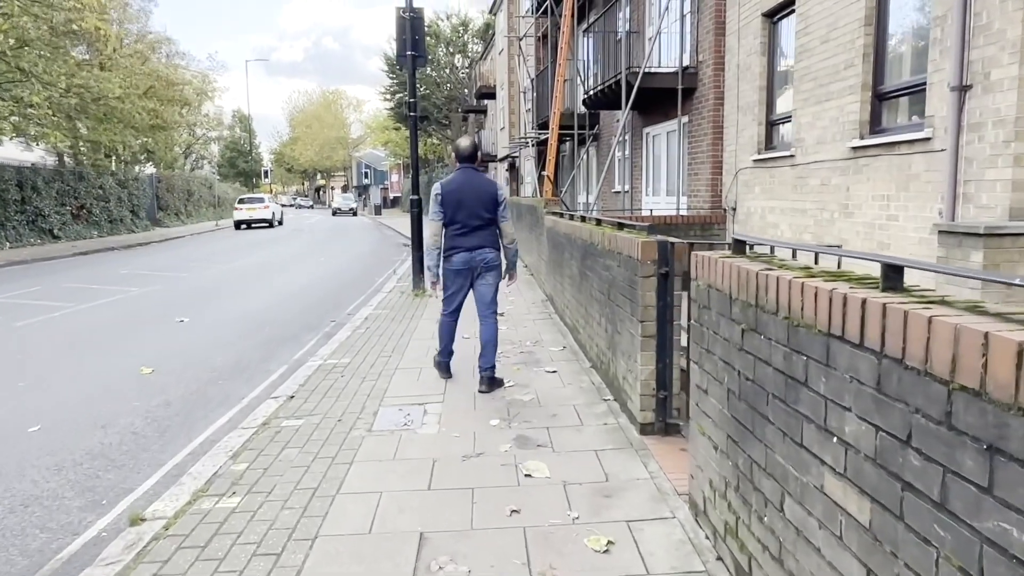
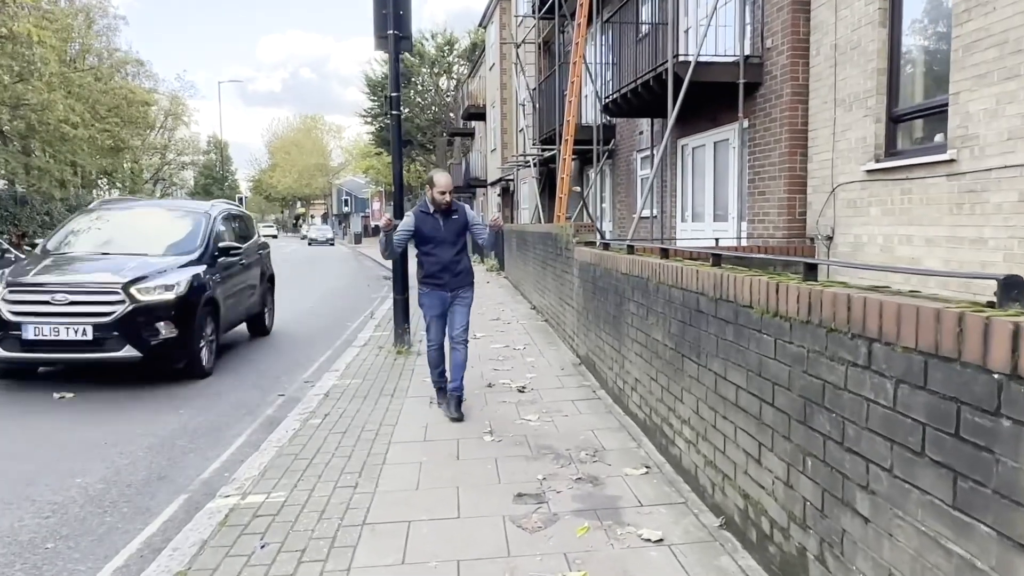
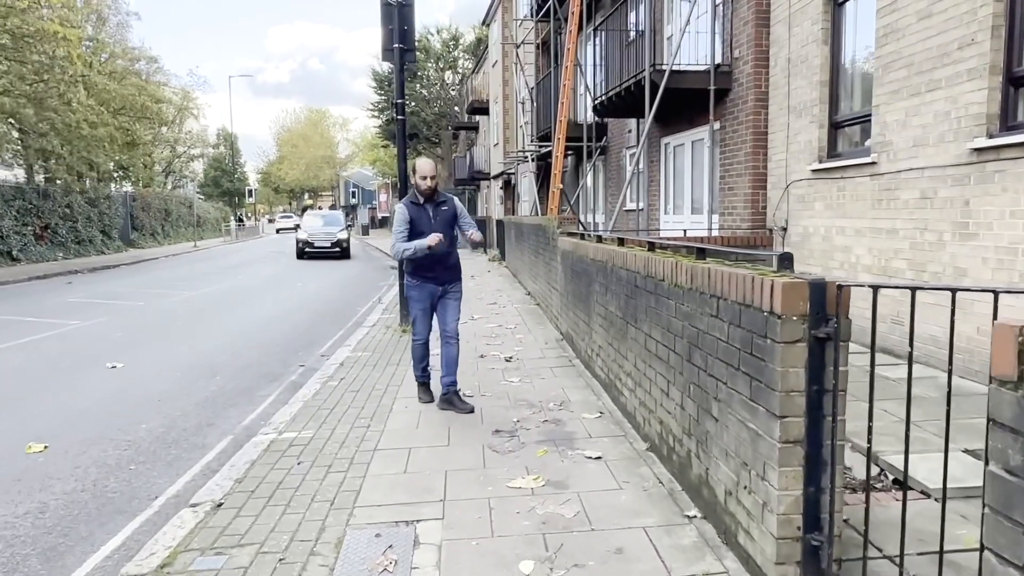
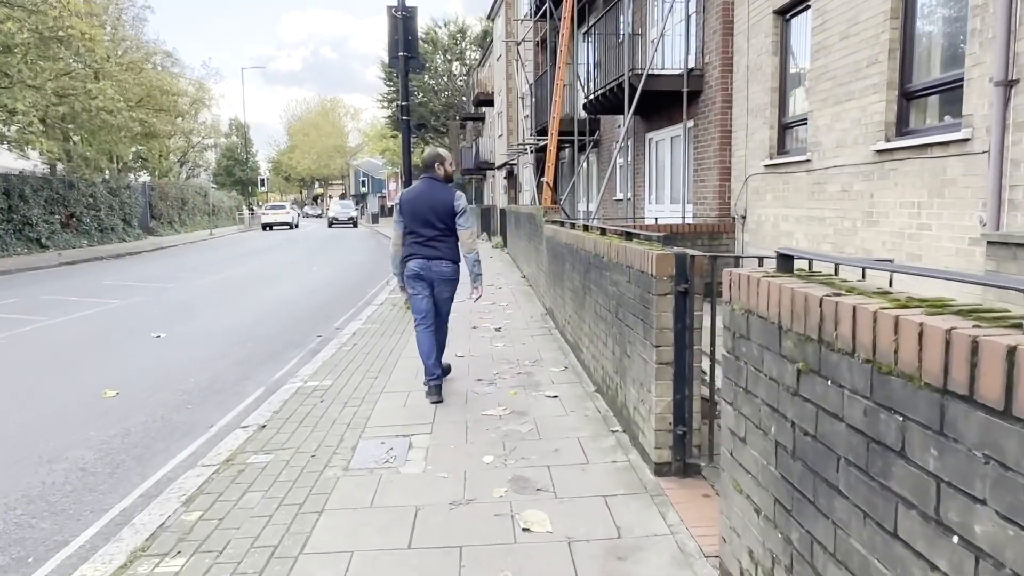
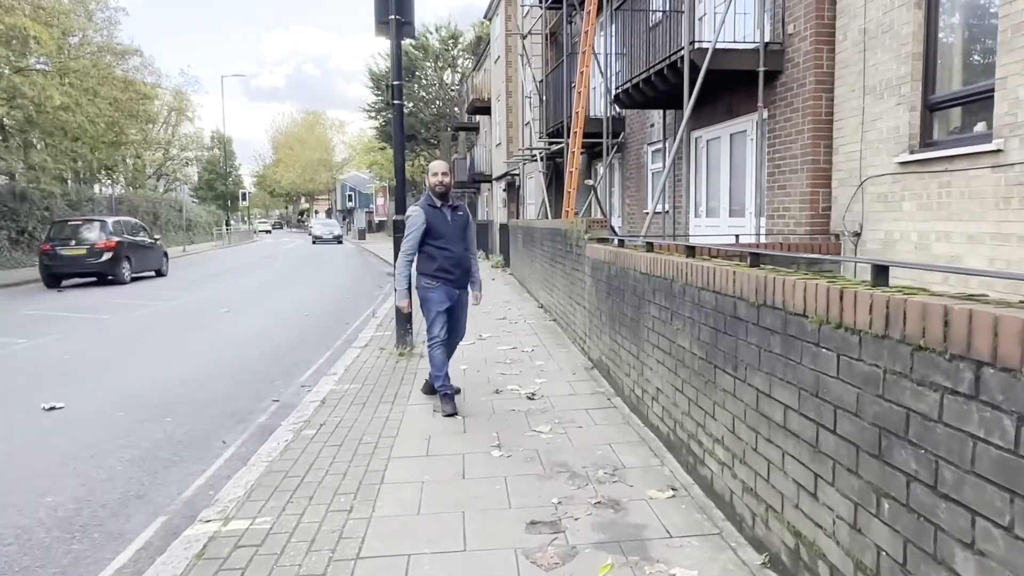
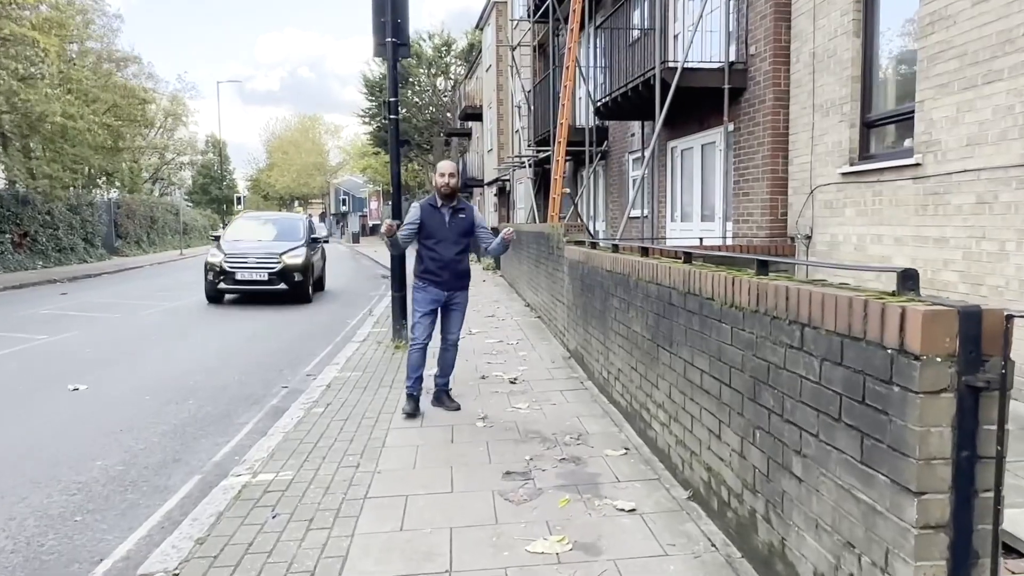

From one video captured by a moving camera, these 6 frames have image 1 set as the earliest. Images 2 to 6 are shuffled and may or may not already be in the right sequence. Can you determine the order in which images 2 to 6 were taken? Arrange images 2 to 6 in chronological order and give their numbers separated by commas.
4, 3, 6, 2, 5
